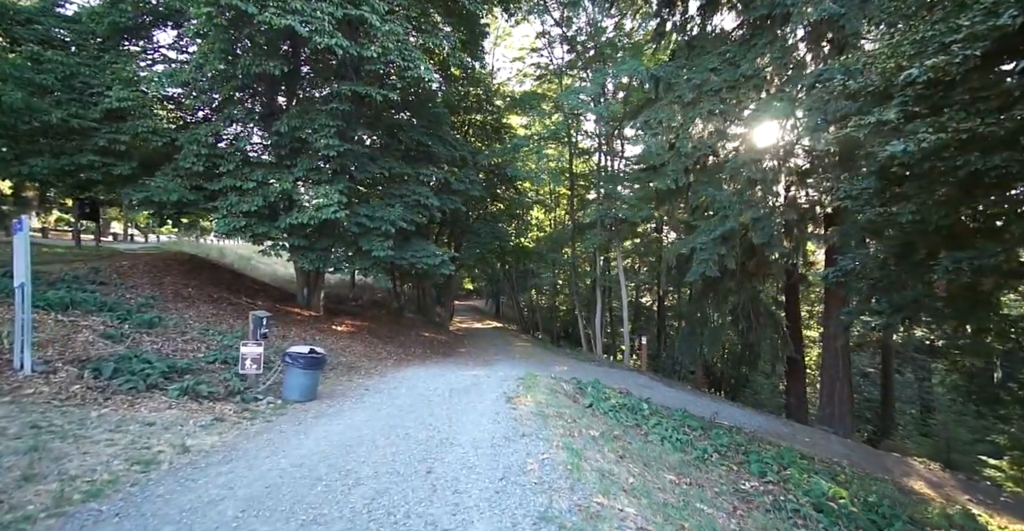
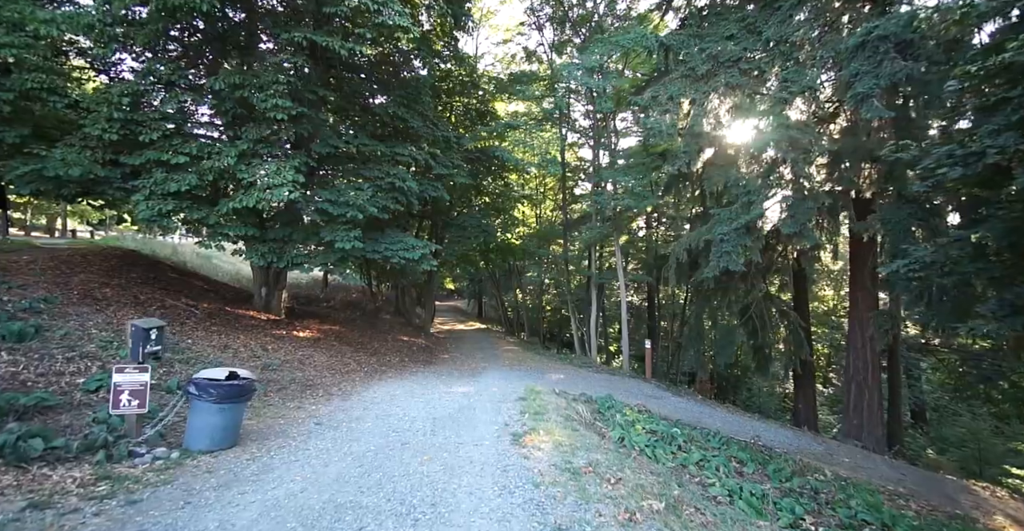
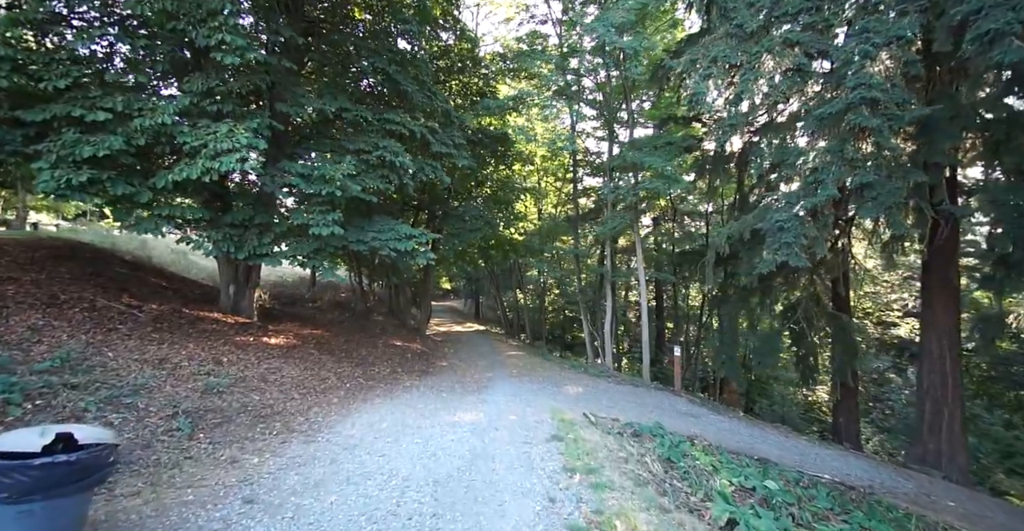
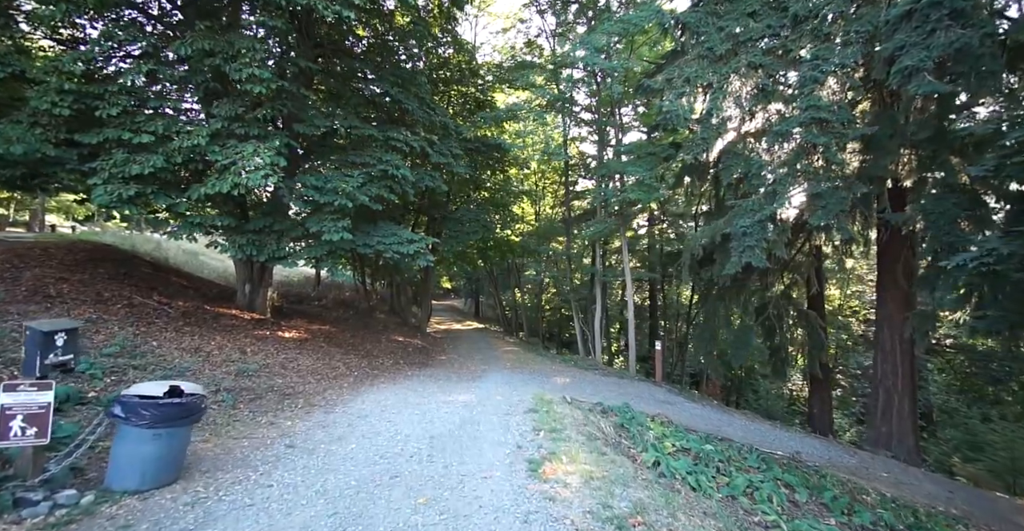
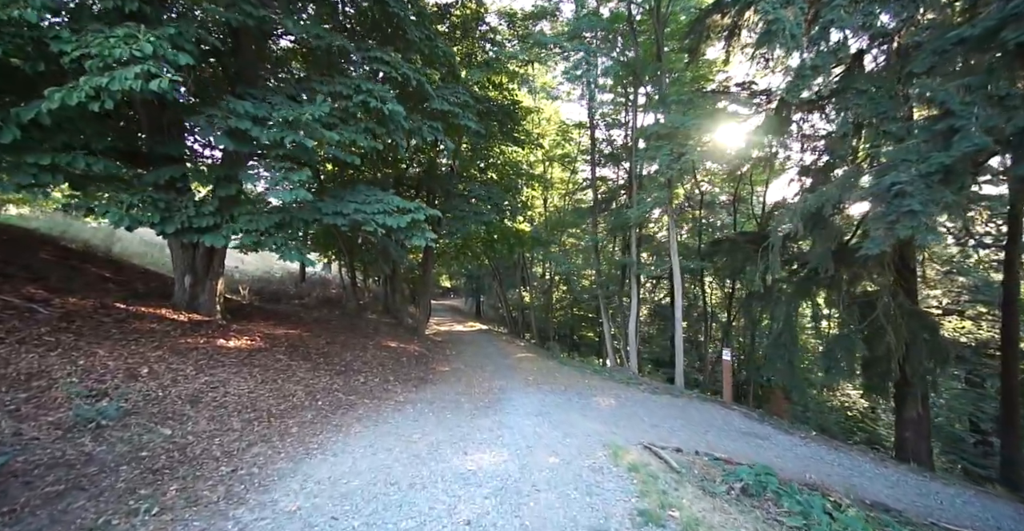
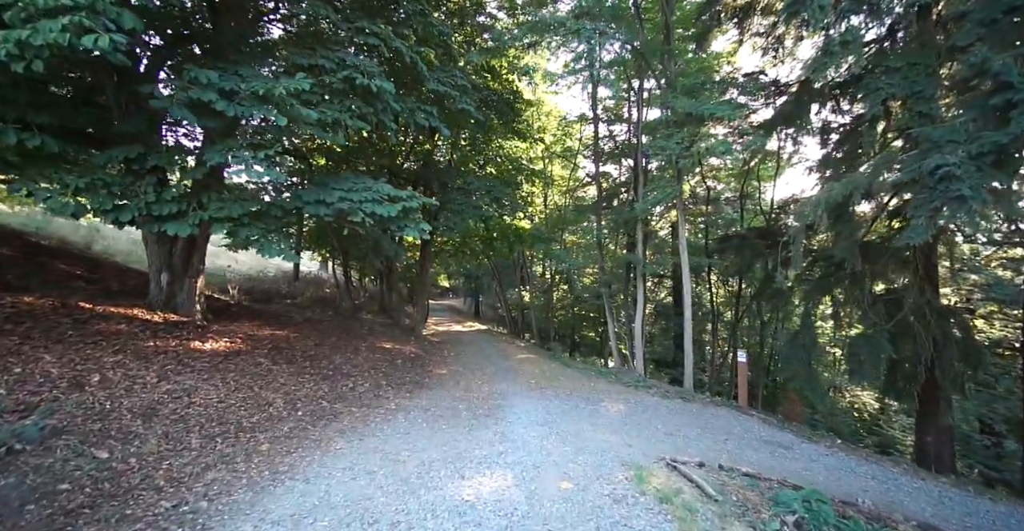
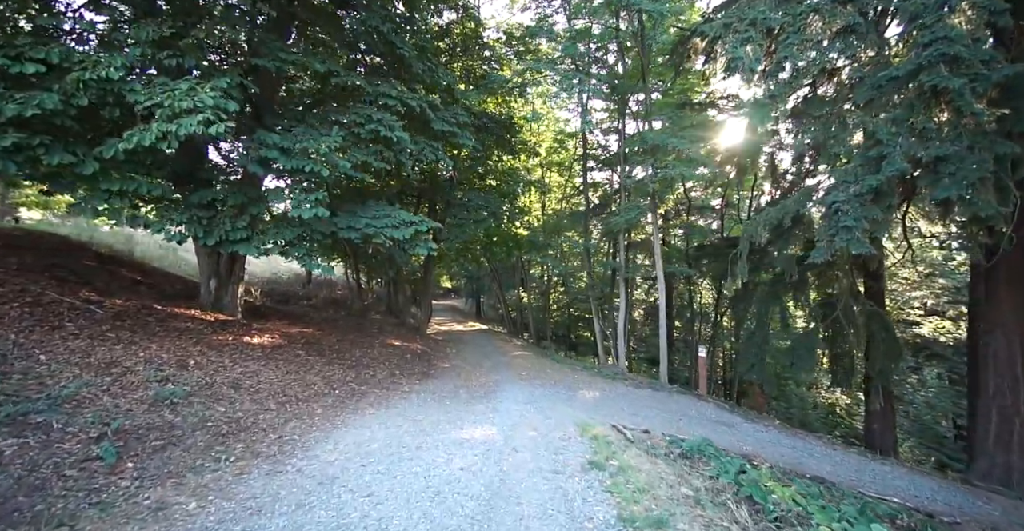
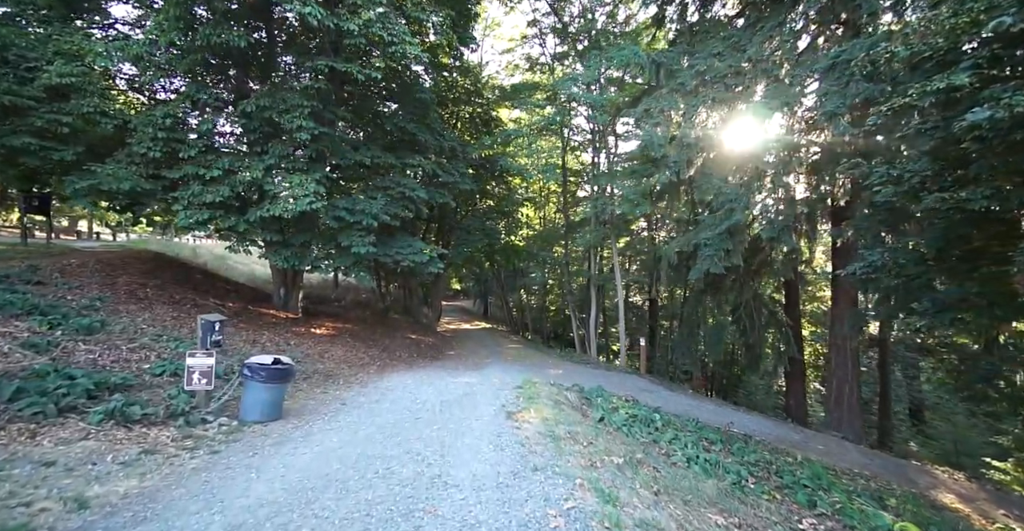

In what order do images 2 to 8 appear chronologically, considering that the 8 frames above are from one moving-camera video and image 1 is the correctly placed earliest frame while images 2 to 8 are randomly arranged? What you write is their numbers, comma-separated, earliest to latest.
8, 2, 4, 3, 7, 5, 6
